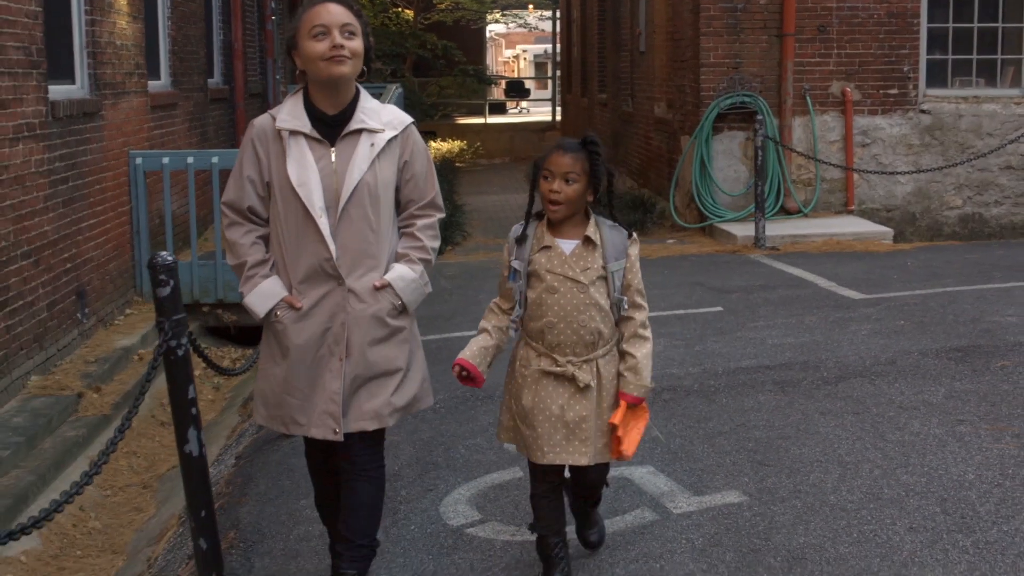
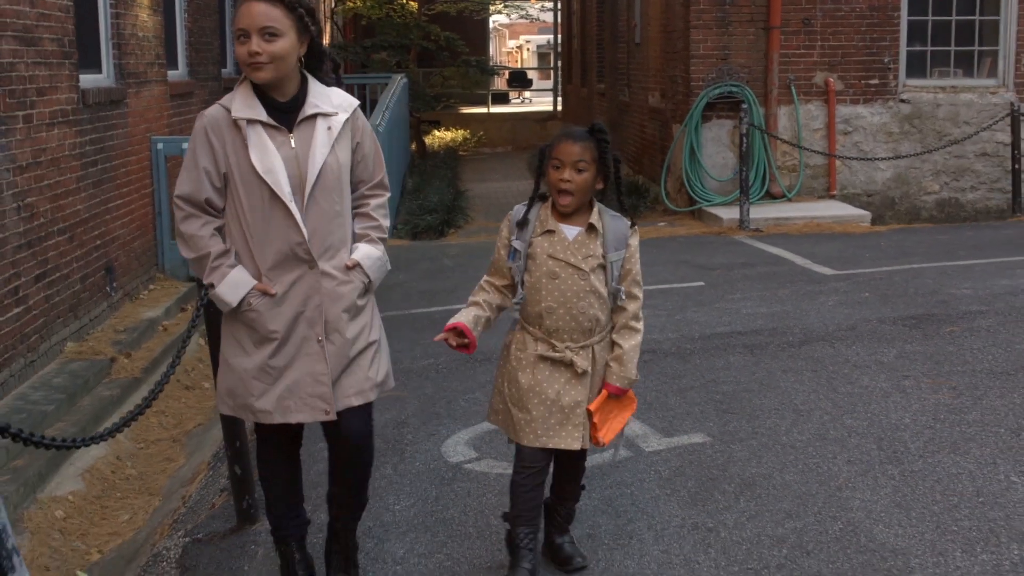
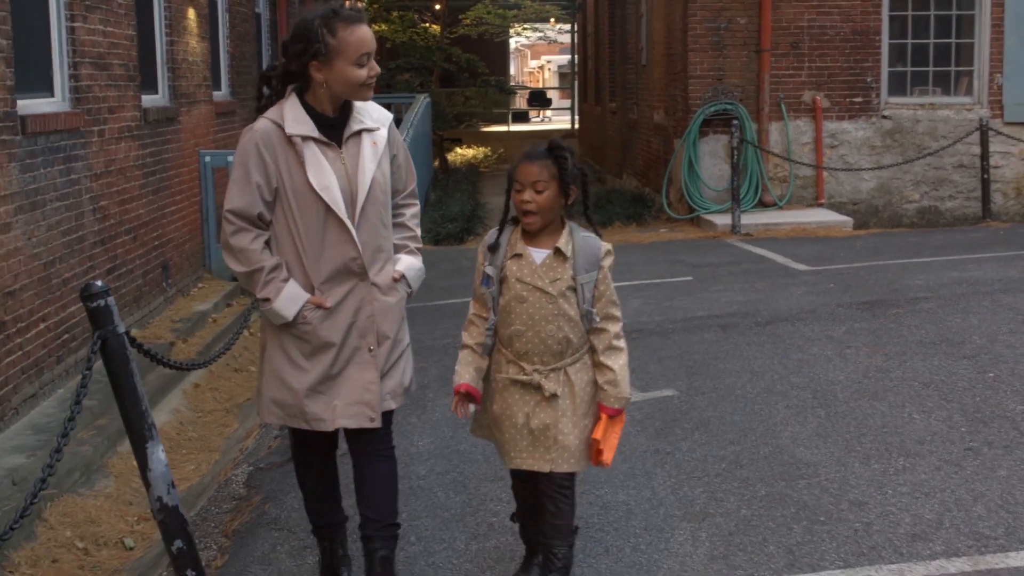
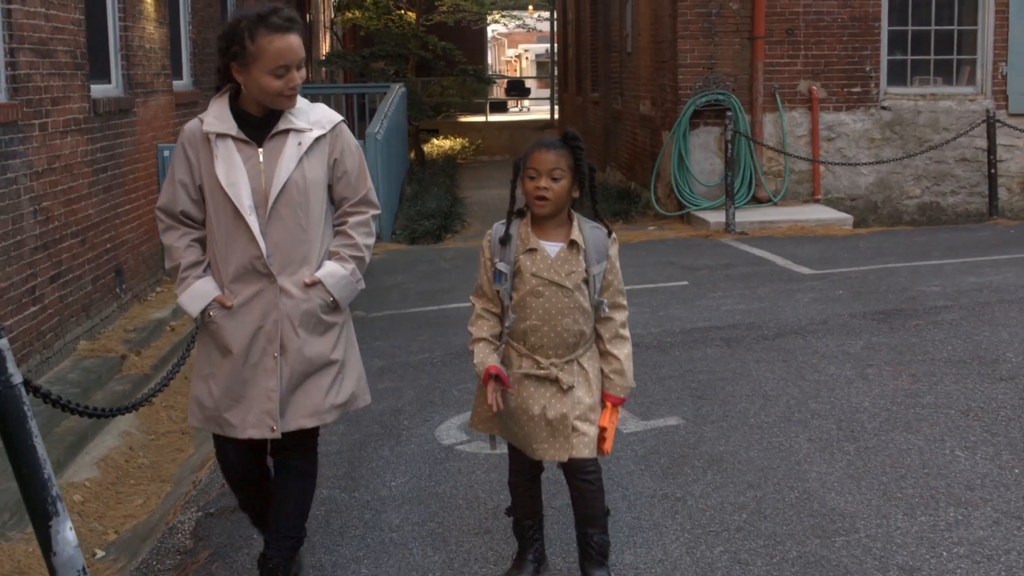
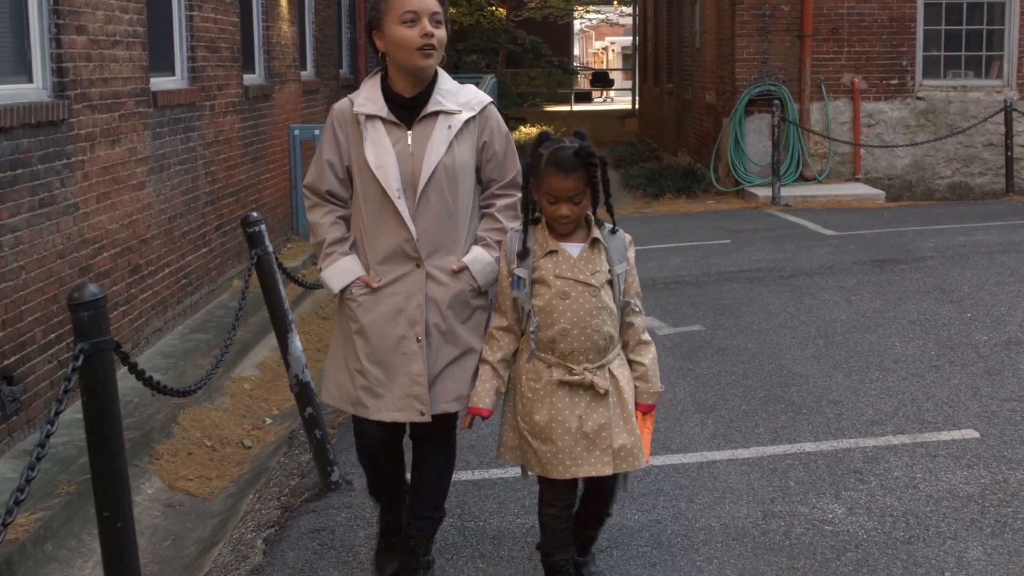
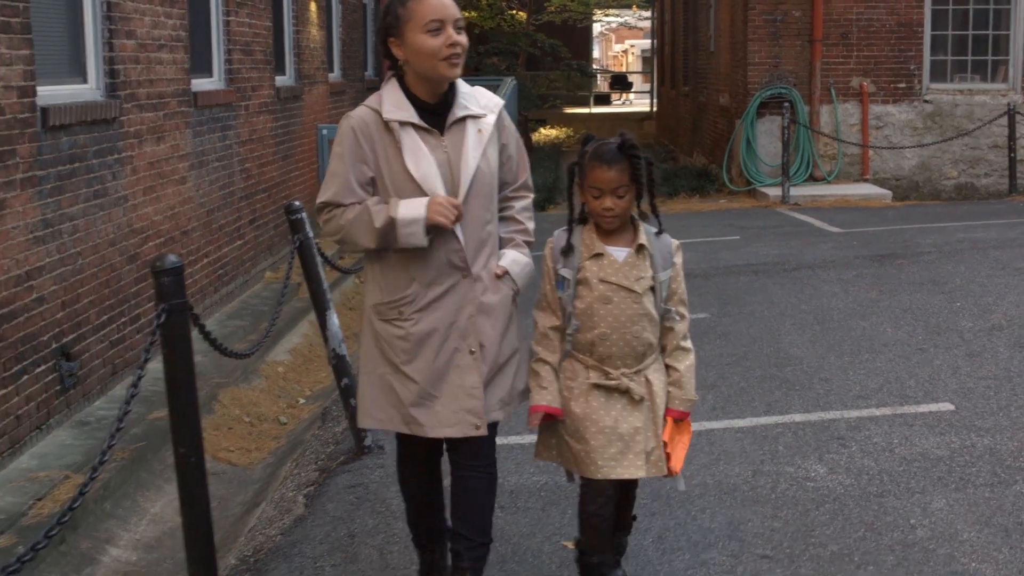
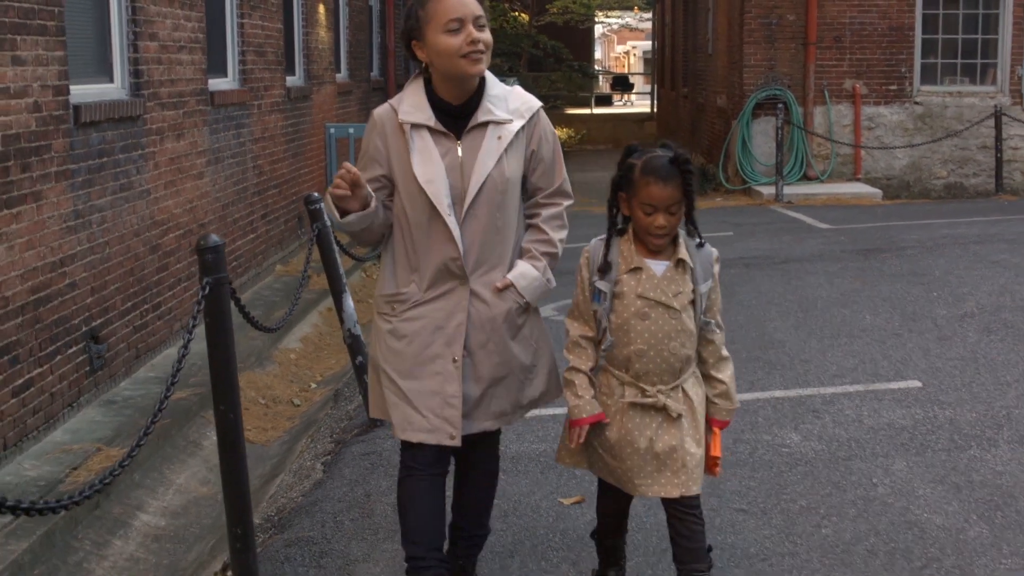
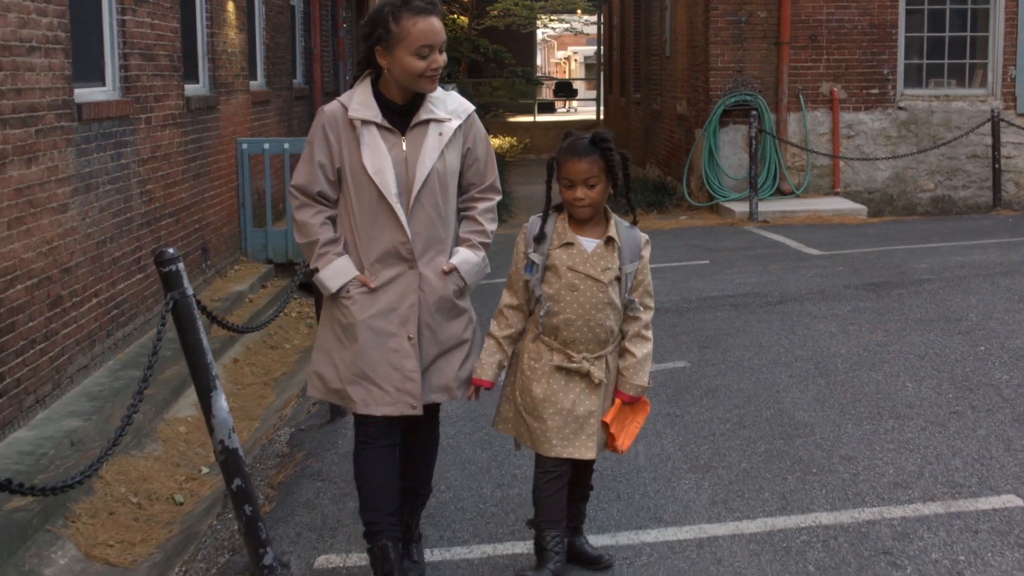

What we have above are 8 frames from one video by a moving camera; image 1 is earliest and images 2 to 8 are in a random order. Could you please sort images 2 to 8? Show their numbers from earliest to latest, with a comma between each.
2, 4, 3, 8, 5, 6, 7
